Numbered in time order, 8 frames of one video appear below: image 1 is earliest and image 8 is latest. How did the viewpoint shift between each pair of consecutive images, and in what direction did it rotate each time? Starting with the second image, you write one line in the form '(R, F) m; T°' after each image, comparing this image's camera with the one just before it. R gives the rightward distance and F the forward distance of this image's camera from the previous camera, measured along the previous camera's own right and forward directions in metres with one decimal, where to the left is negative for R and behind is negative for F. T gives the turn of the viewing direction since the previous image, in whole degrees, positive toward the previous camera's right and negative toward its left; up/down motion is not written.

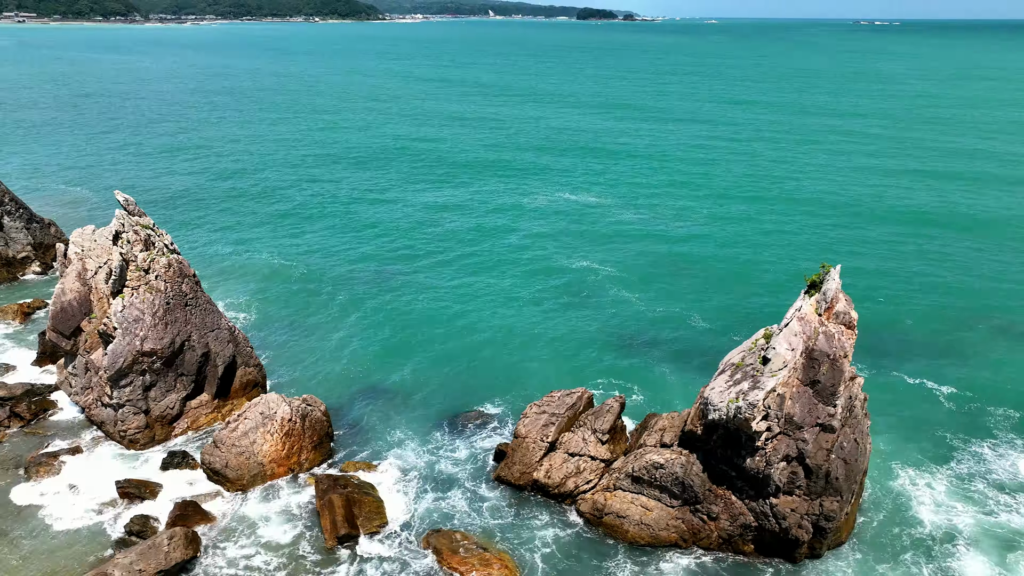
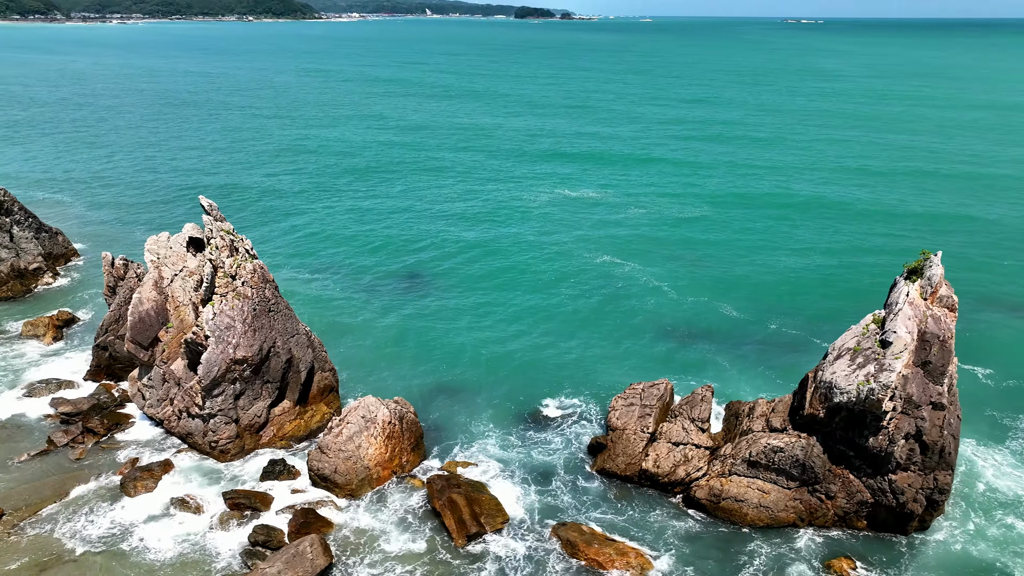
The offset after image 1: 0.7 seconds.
(-6.2, -0.2) m; +4°
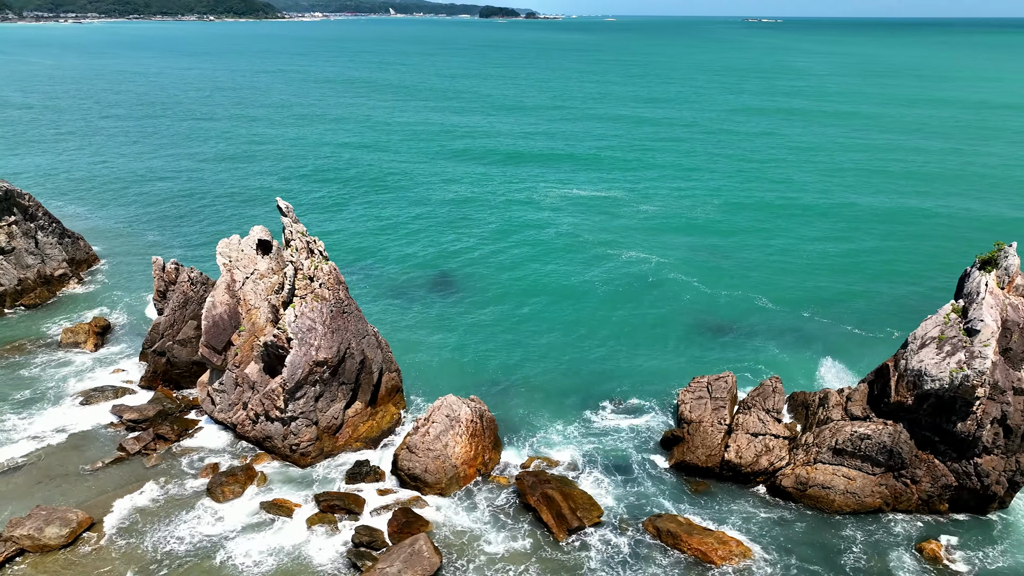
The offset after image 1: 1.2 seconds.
(-4.5, -0.2) m; +2°
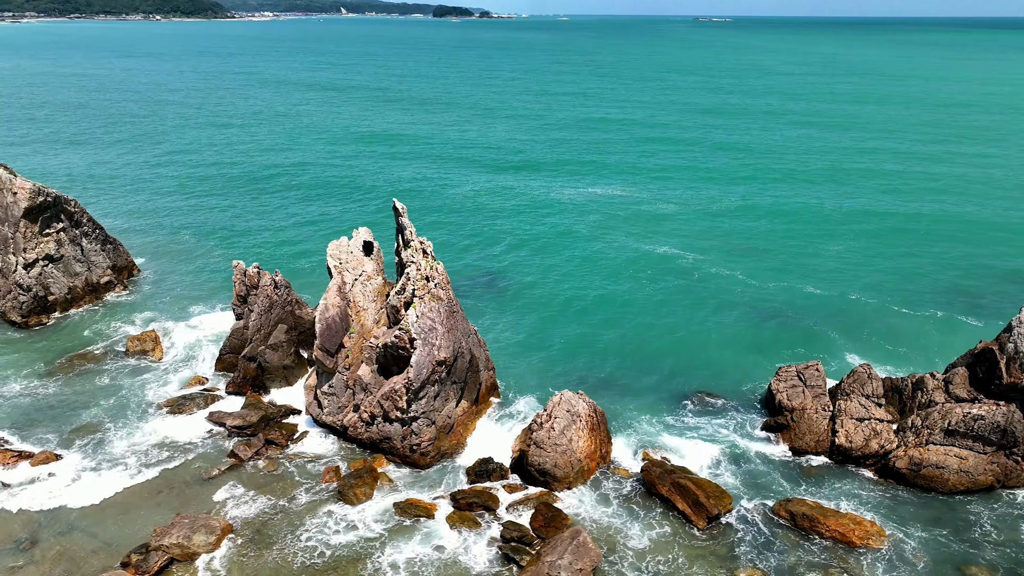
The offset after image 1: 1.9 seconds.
(-6.4, -0.3) m; +3°
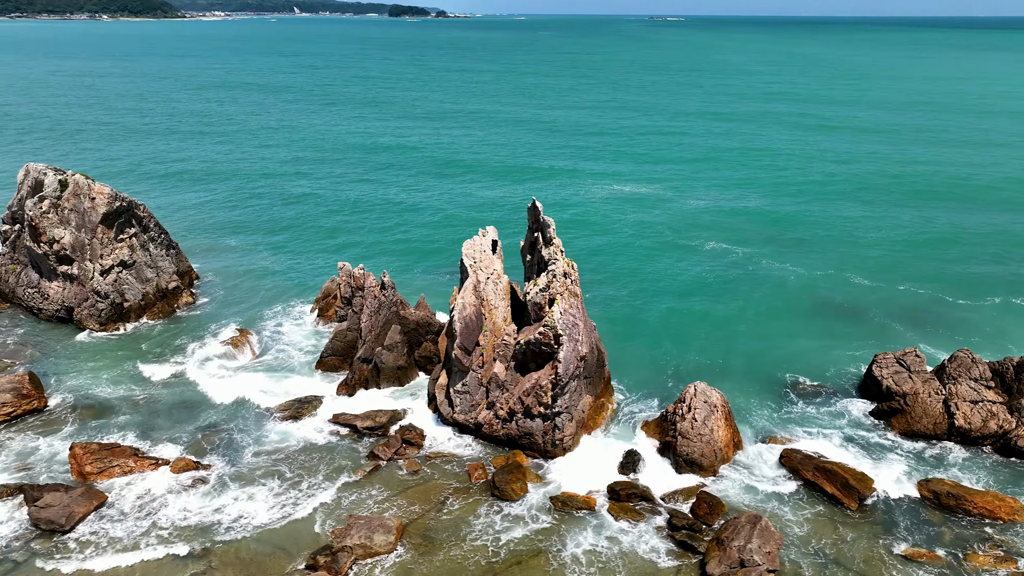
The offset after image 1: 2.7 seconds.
(-7.3, -0.3) m; +3°
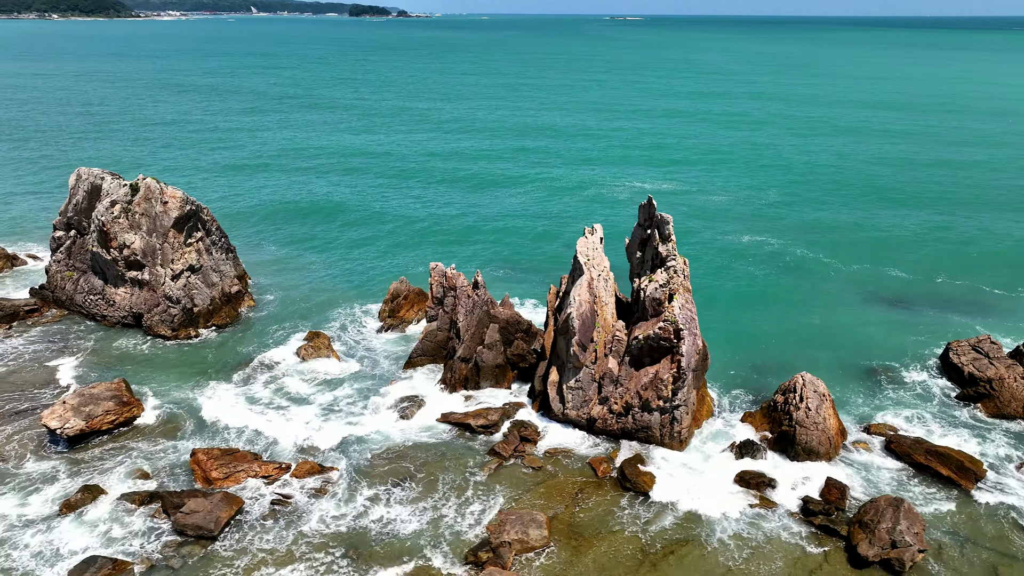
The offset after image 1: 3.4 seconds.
(-6.4, -0.3) m; +3°
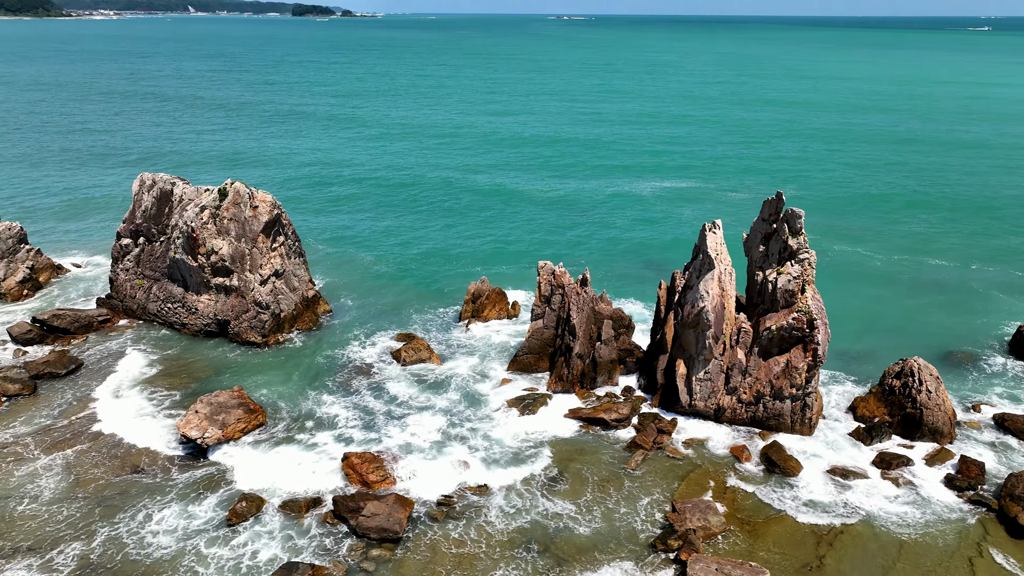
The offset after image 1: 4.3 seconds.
(-8.0, -0.2) m; +4°
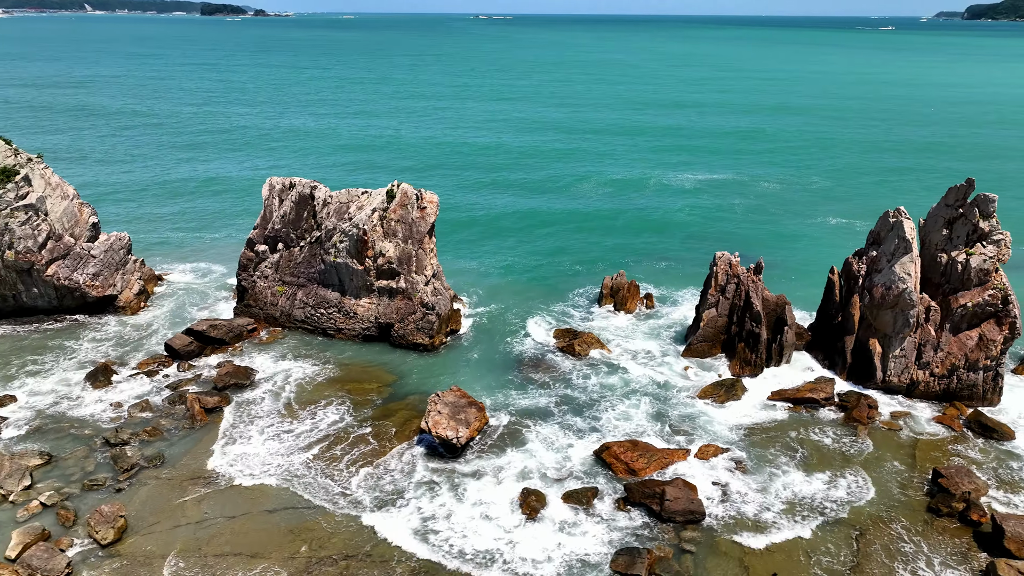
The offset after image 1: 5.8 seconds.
(-13.4, -0.2) m; +5°
